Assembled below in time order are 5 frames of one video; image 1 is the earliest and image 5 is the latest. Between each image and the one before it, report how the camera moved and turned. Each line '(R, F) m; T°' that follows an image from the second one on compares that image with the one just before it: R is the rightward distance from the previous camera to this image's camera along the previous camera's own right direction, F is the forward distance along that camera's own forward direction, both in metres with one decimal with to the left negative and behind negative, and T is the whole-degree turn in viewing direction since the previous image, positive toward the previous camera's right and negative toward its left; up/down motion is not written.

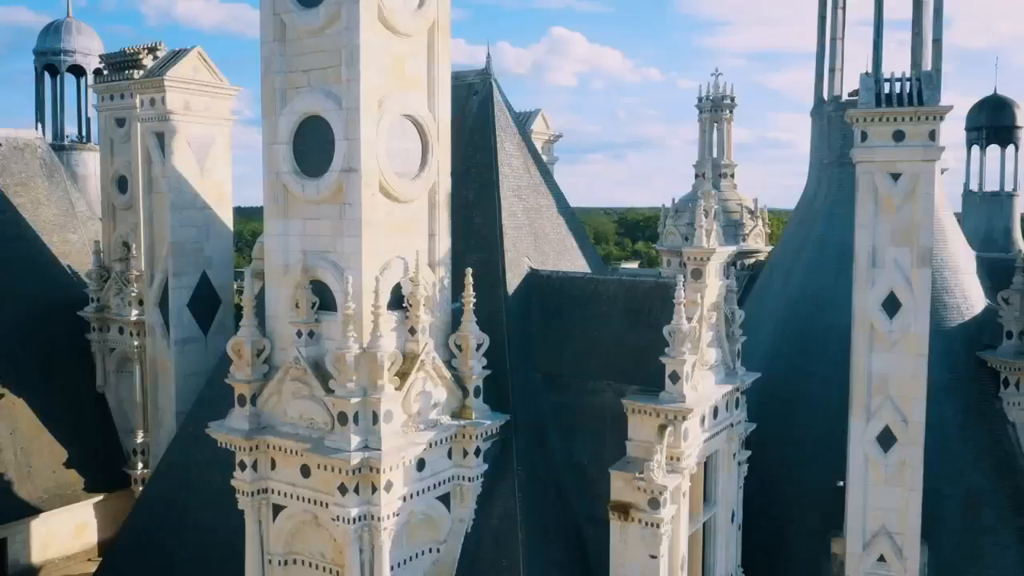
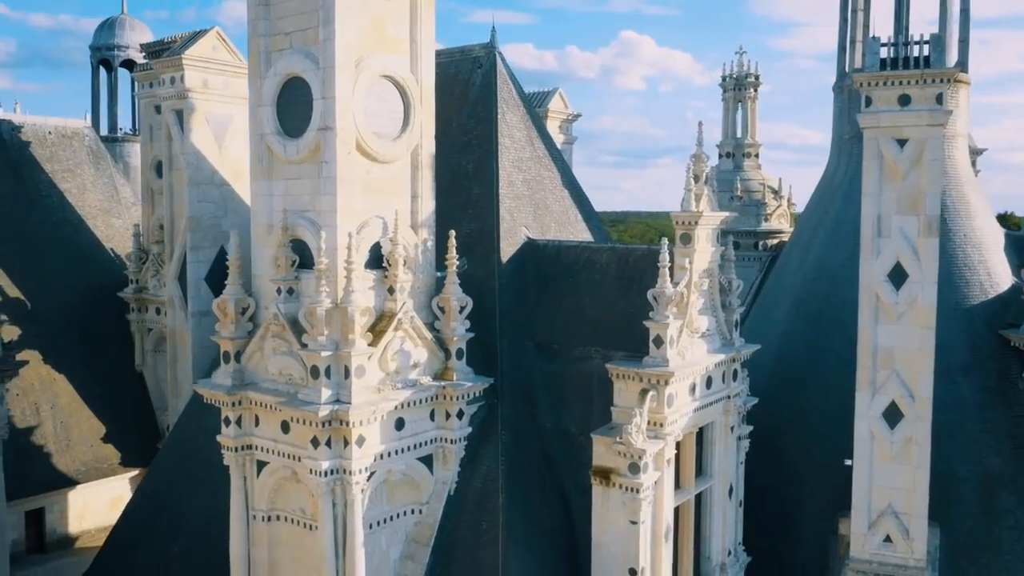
(+1.5, +0.1) m; -5°
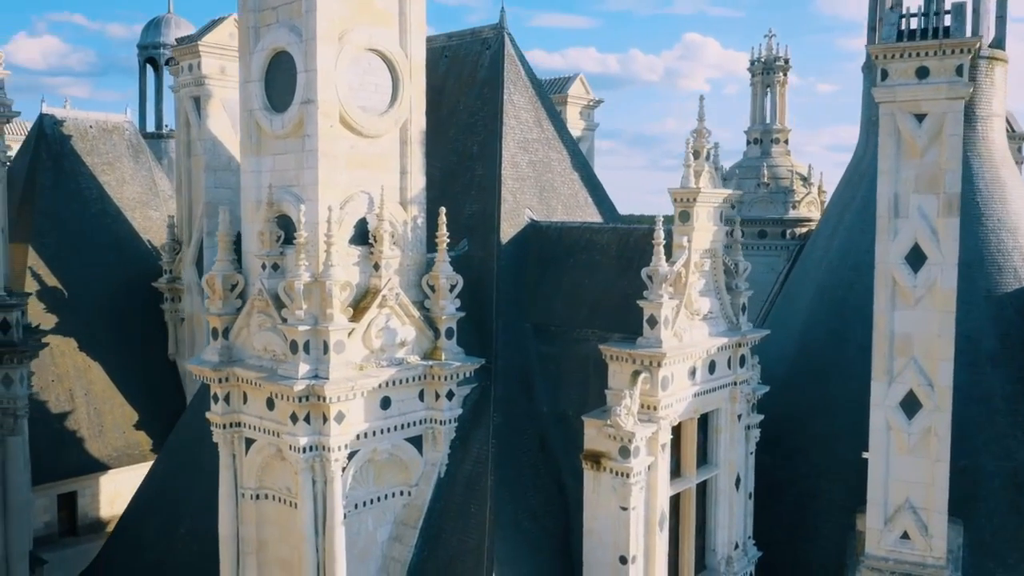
(+1.2, +0.4) m; -4°
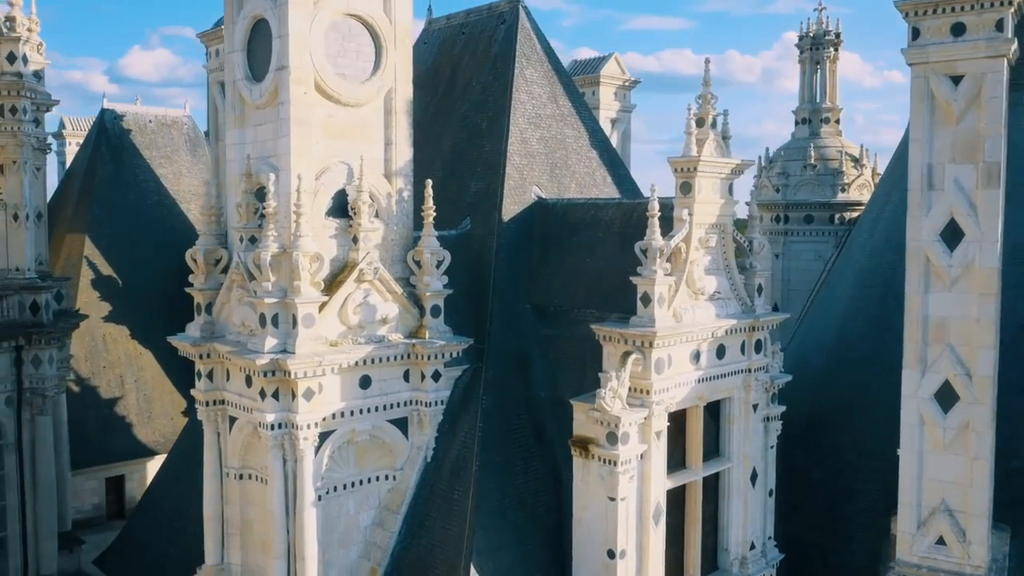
(+1.7, +0.9) m; -6°
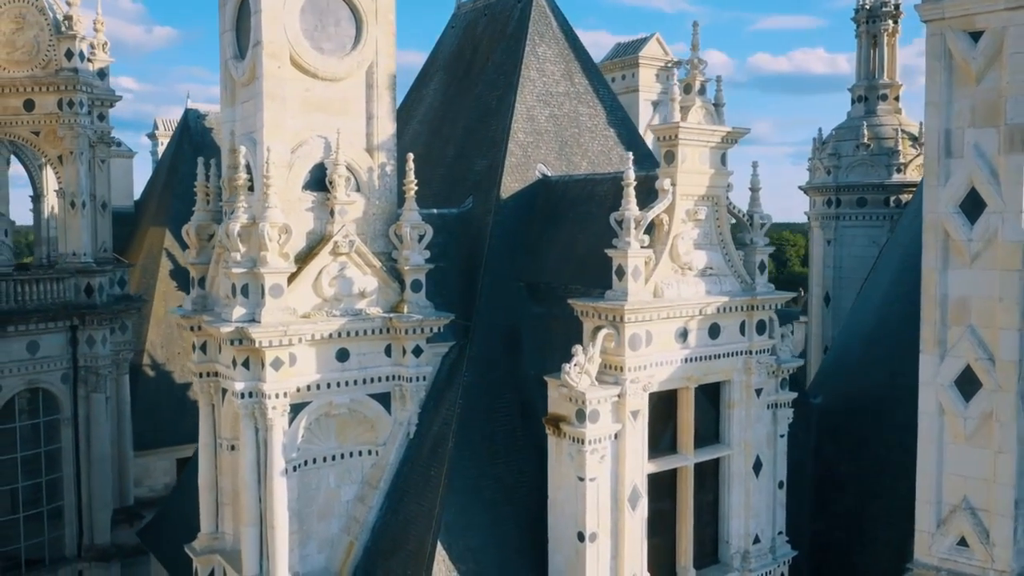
(+2.3, +0.5) m; -8°
